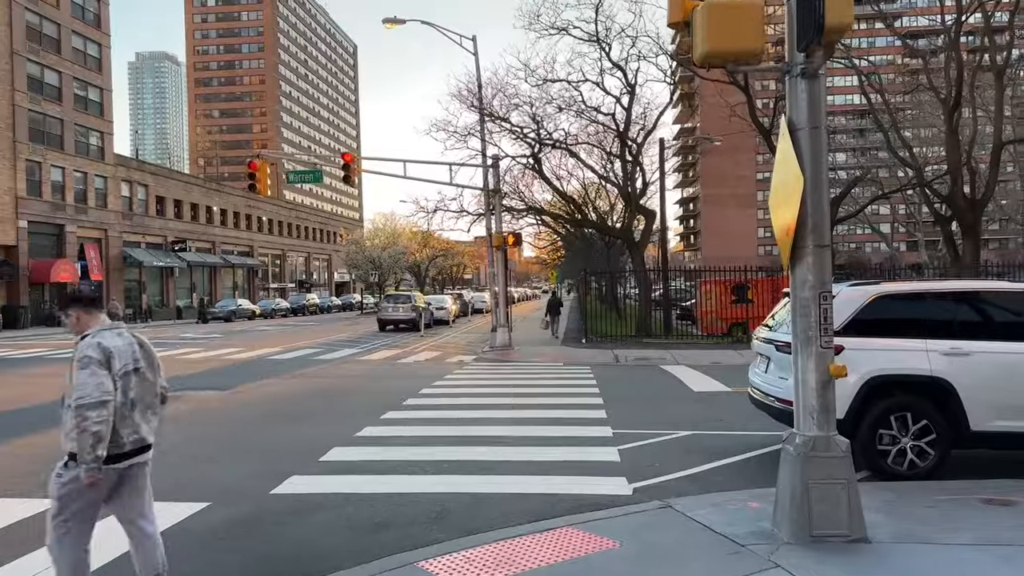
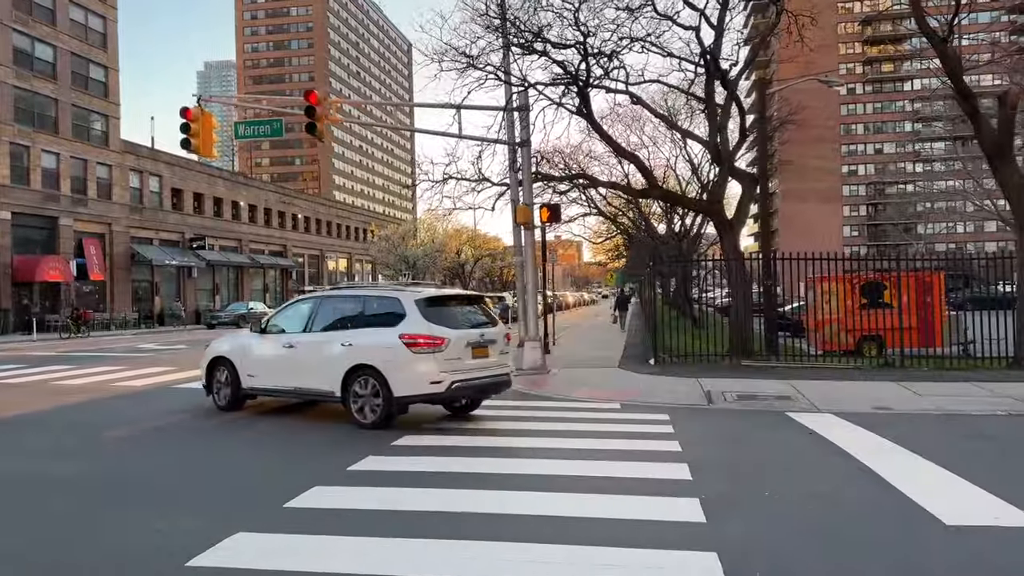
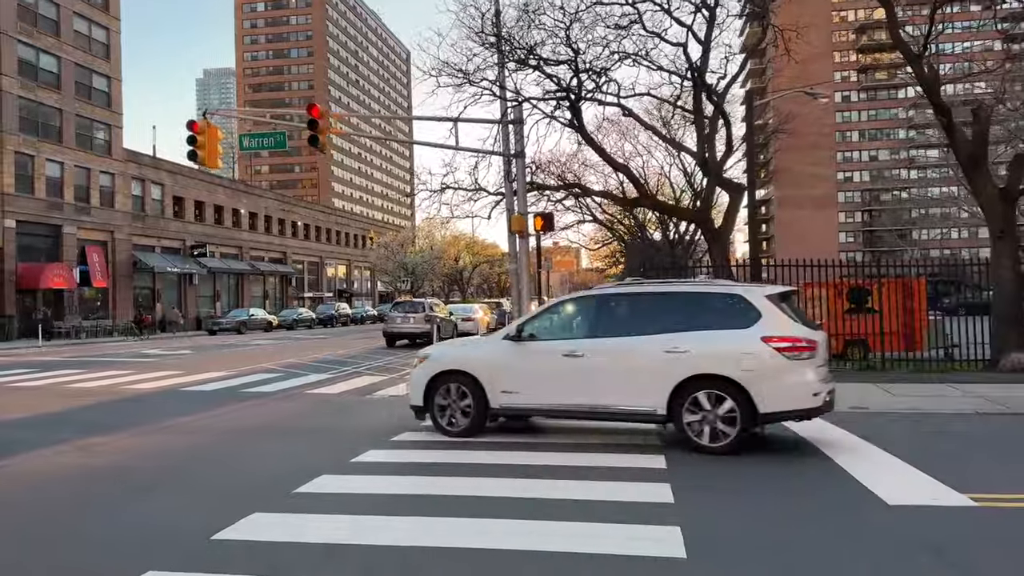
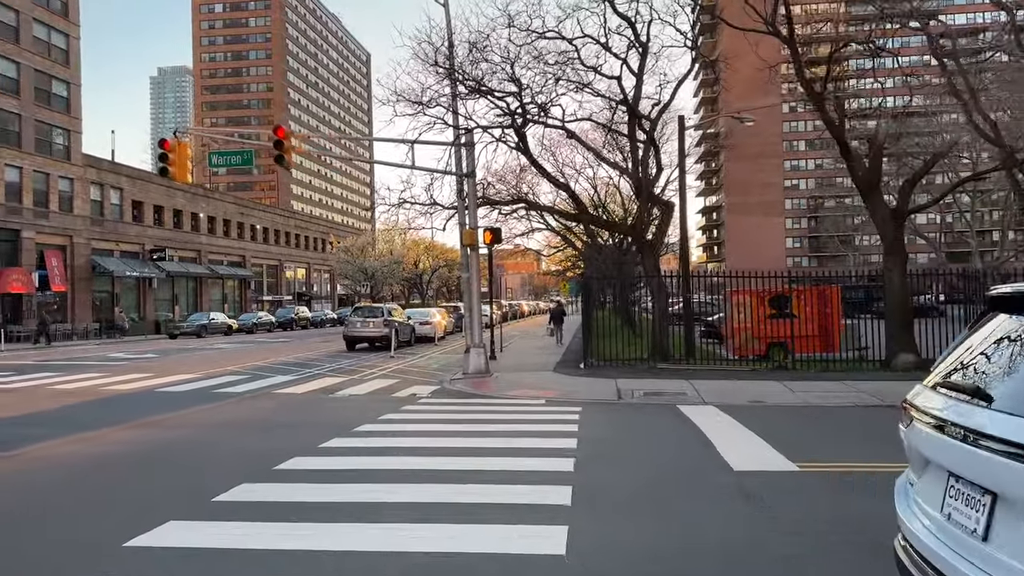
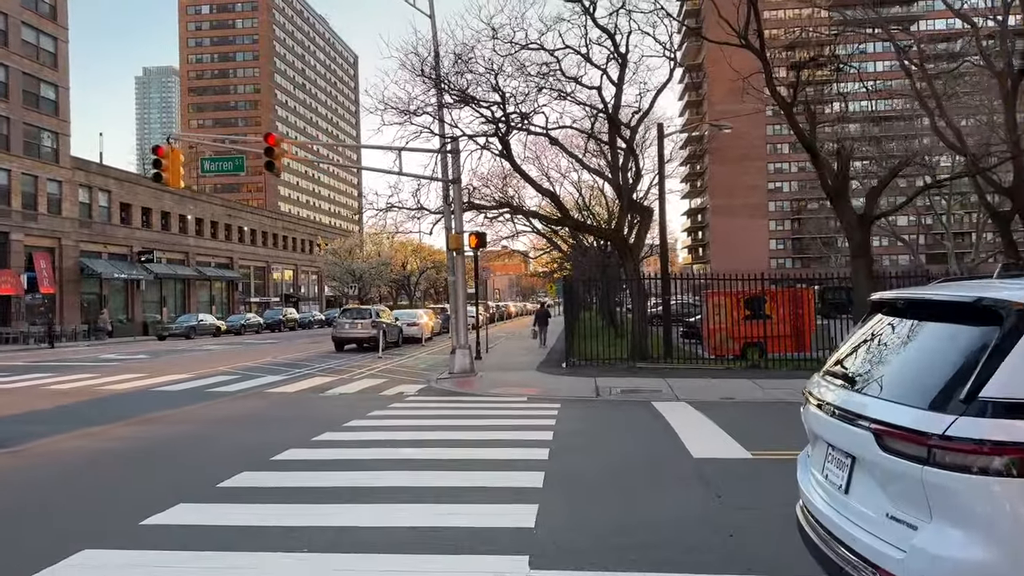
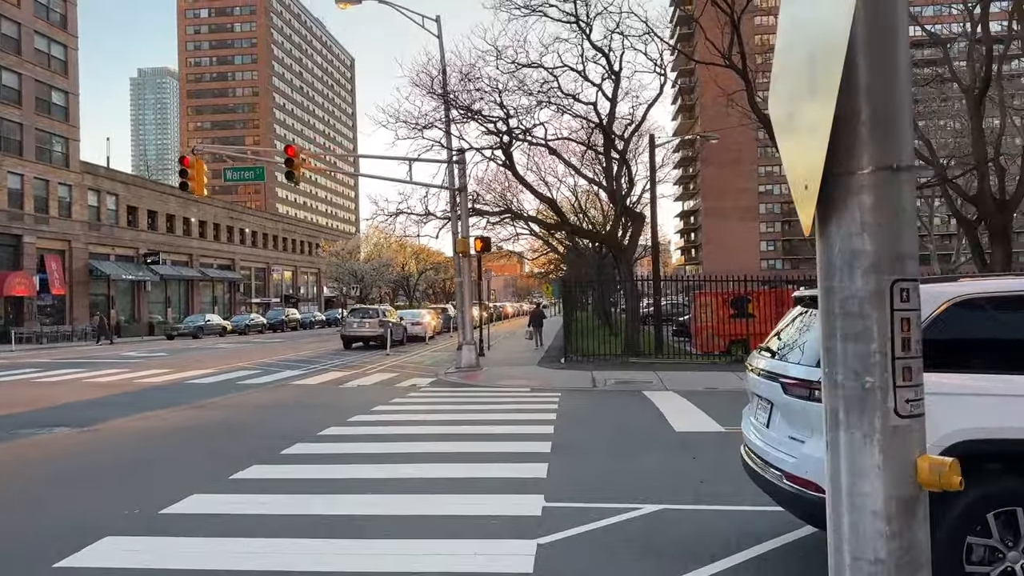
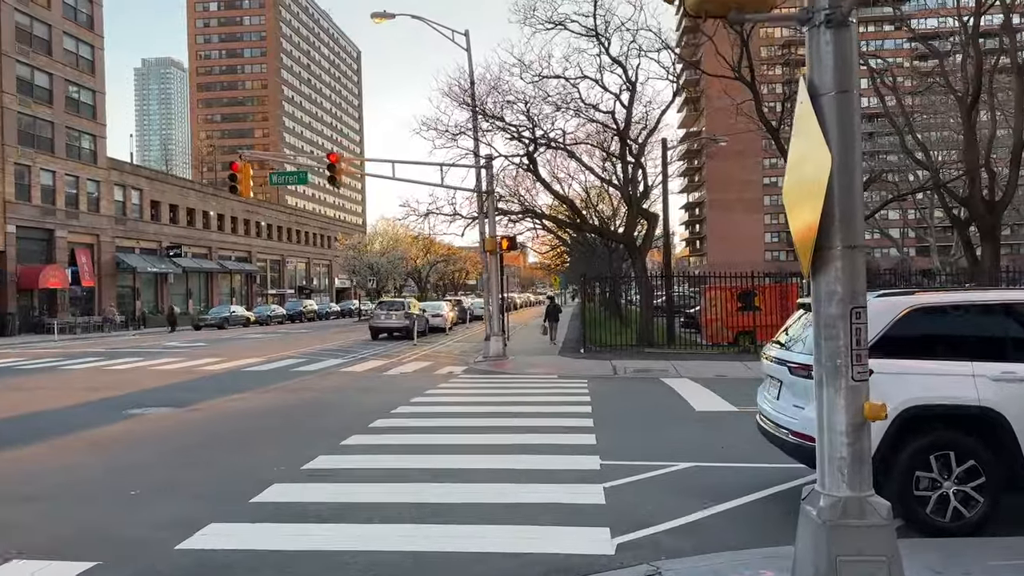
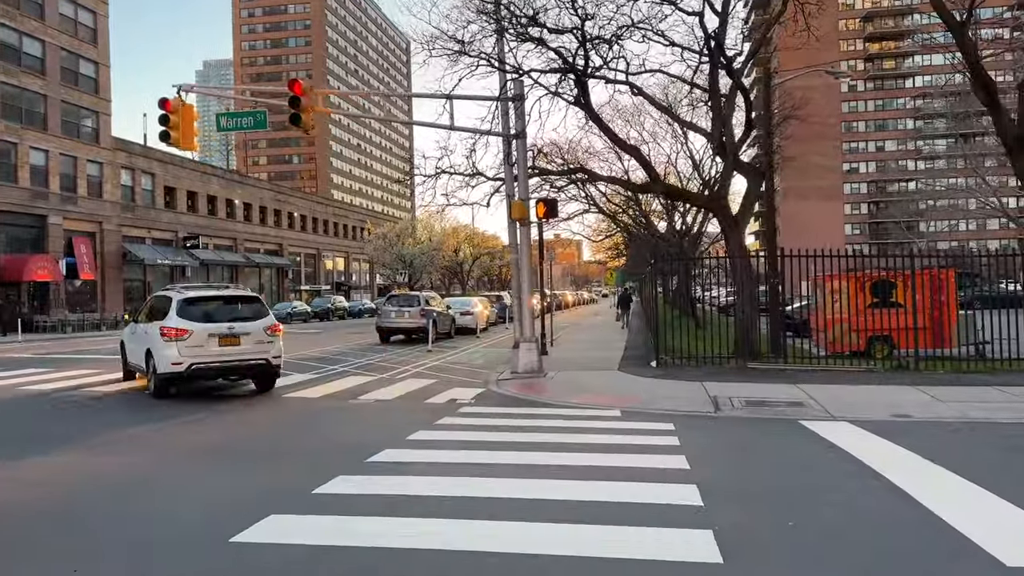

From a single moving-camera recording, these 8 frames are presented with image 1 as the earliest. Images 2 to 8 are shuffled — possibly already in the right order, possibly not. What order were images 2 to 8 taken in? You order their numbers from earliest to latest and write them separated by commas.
7, 6, 5, 4, 3, 2, 8
